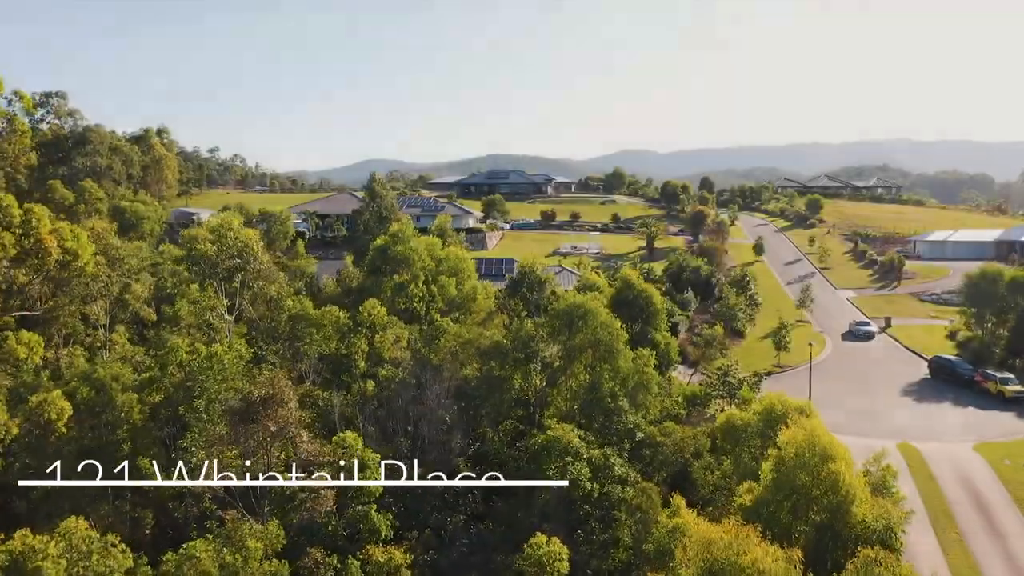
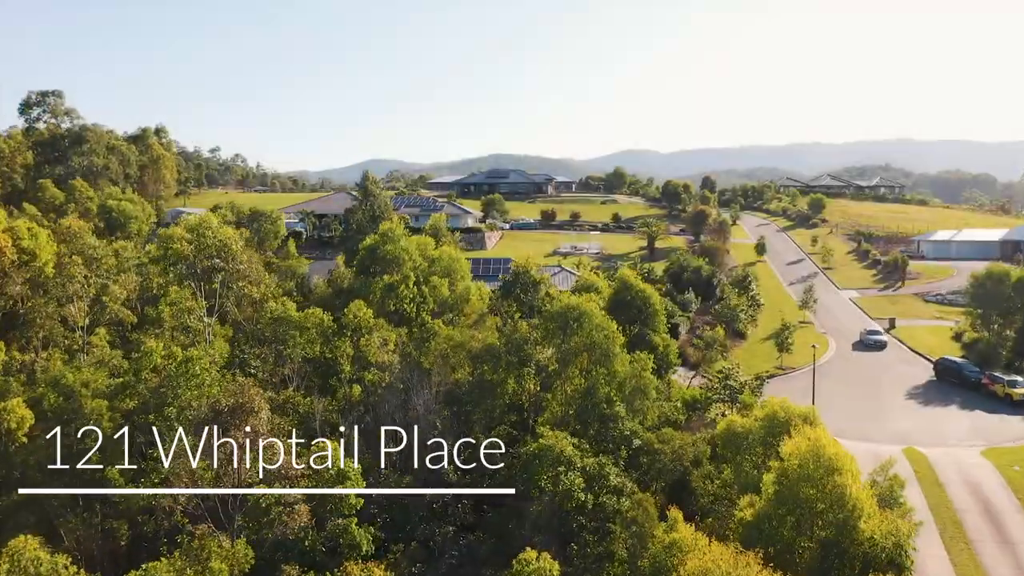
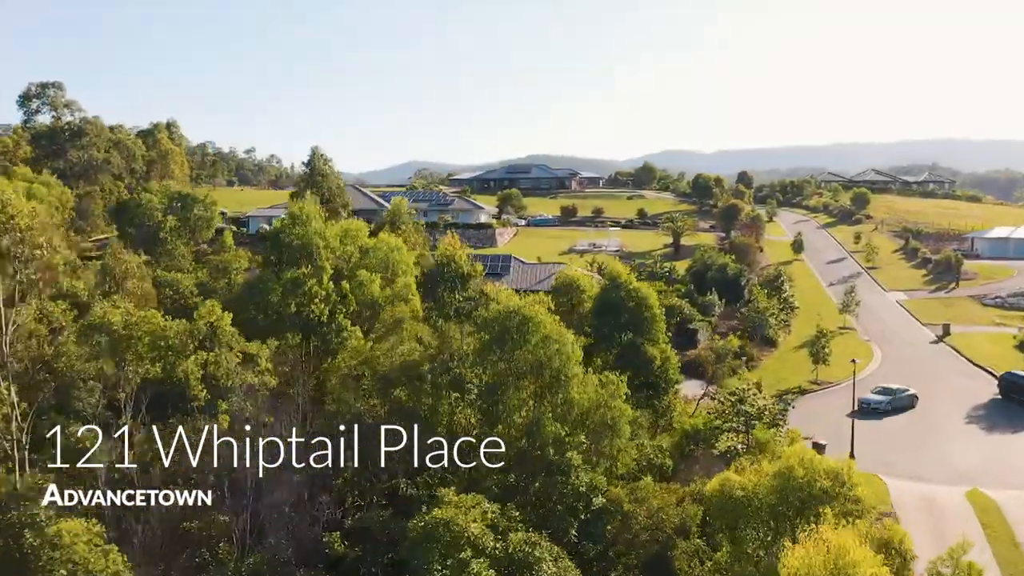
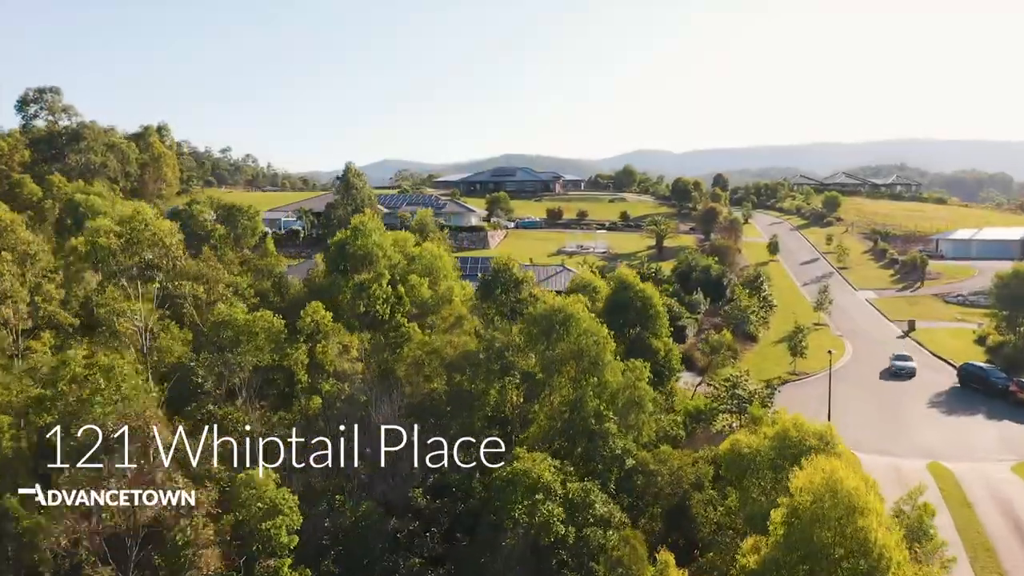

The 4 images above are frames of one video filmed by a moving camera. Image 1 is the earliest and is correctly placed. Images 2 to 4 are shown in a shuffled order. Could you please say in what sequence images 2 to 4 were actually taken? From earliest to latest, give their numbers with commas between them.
2, 4, 3
